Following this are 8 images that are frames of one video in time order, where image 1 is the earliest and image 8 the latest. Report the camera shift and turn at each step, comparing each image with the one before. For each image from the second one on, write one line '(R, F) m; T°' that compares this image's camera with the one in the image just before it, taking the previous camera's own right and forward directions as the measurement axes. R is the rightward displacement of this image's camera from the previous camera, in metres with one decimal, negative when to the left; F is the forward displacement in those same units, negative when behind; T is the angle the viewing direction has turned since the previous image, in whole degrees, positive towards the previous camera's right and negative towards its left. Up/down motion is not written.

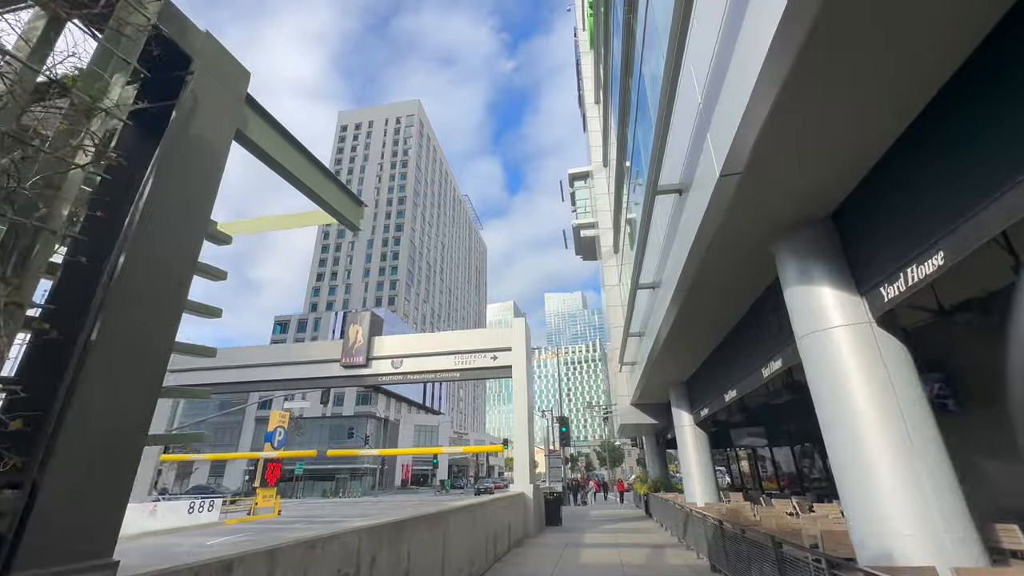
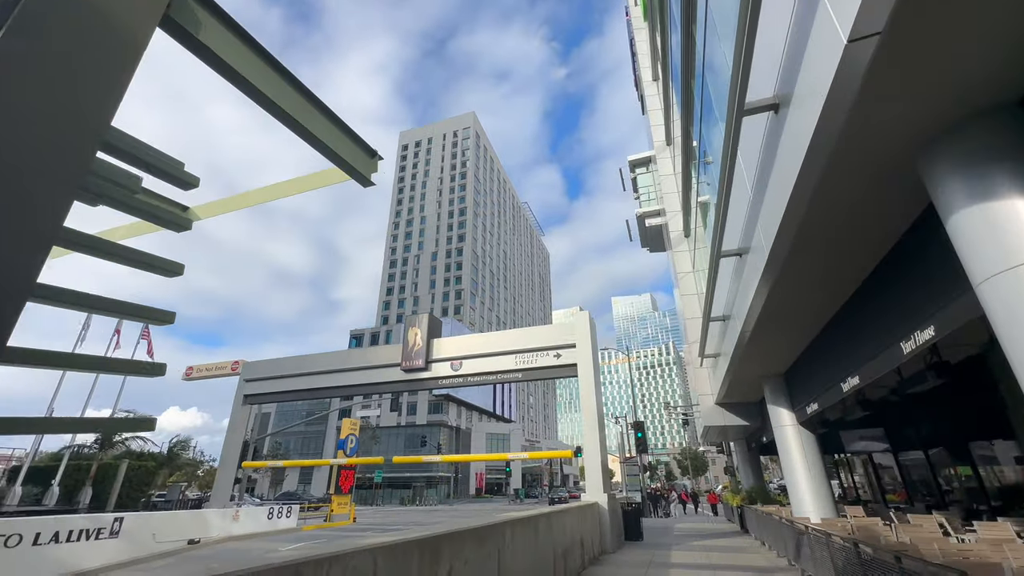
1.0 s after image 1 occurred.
(+0.1, +1.0) m; -8°
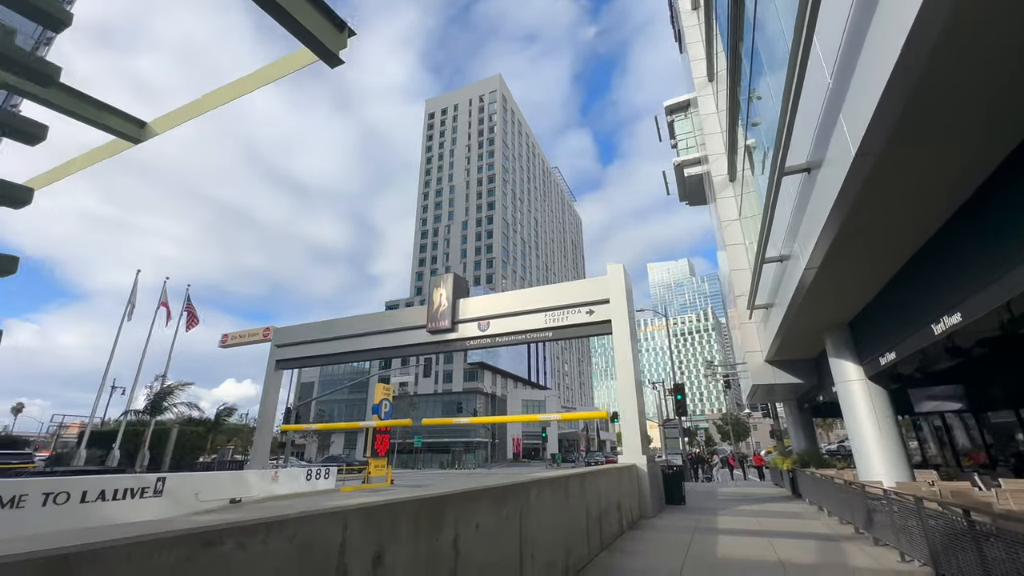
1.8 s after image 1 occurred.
(+0.1, +0.9) m; -4°
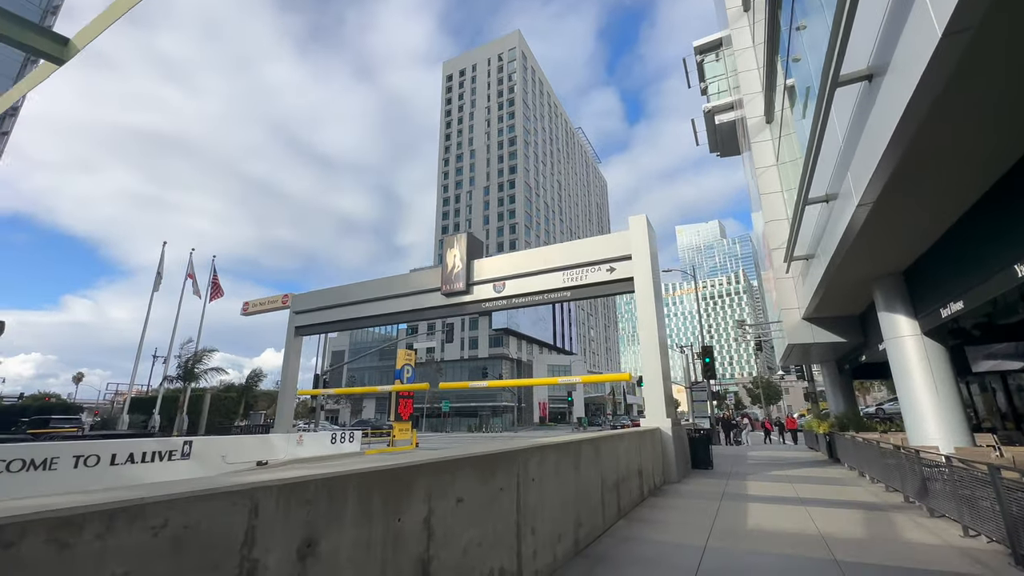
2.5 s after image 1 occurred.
(+0.3, +0.7) m; -3°
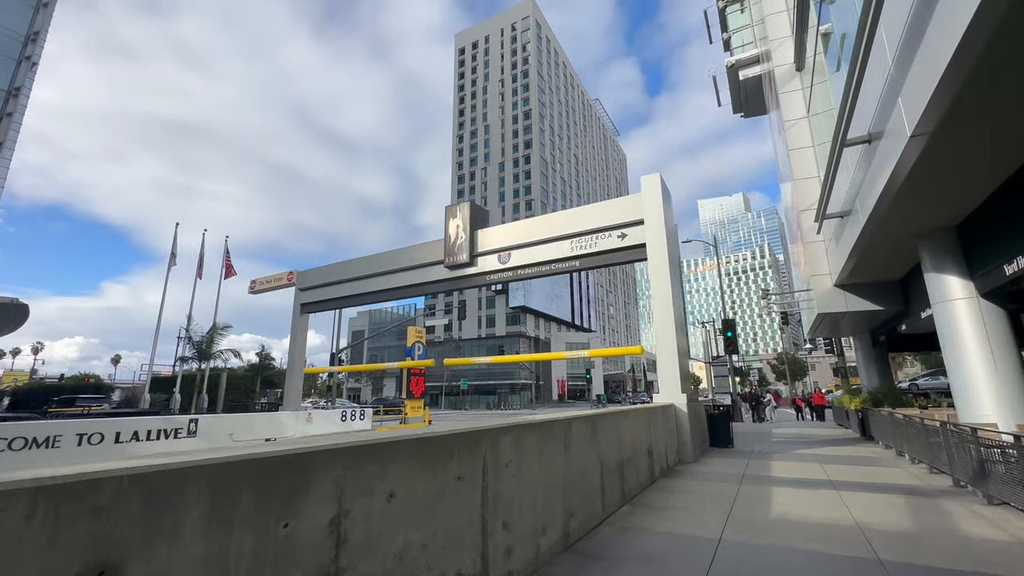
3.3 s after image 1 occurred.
(+0.4, +0.8) m; -3°
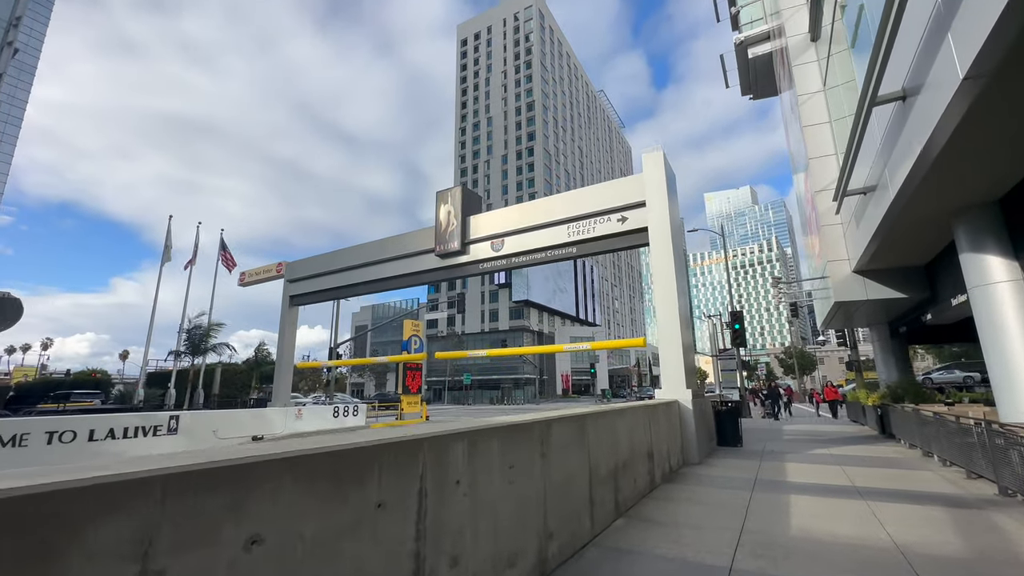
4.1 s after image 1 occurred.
(+0.3, +0.8) m; -1°
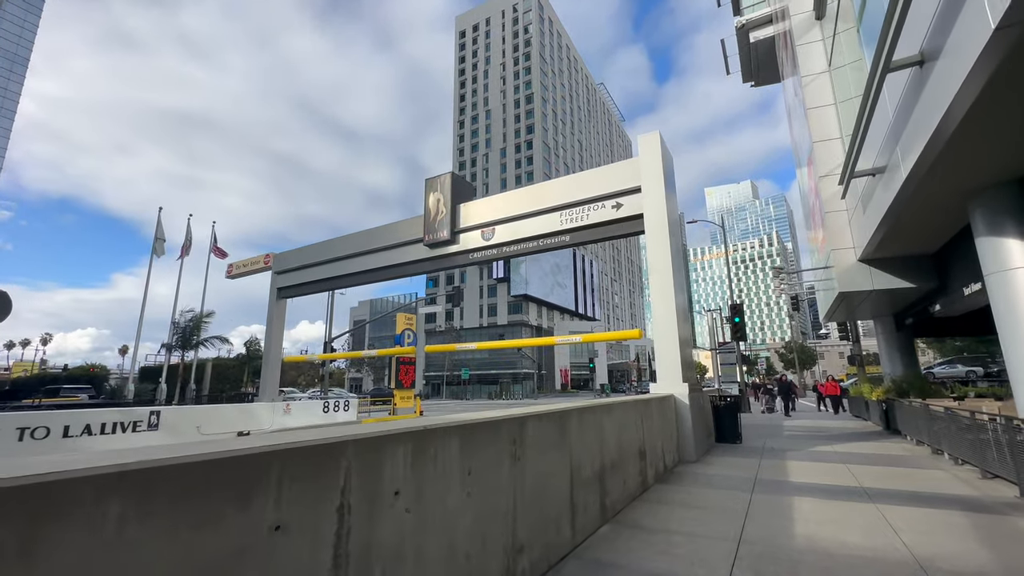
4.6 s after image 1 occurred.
(+0.2, +0.5) m; 0°
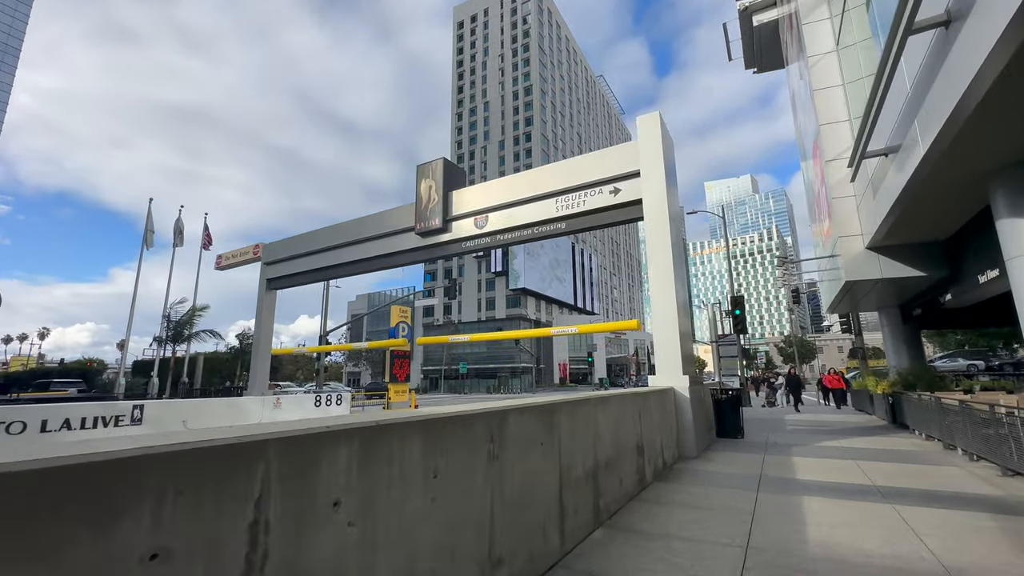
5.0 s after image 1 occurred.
(+0.1, +0.4) m; 0°
